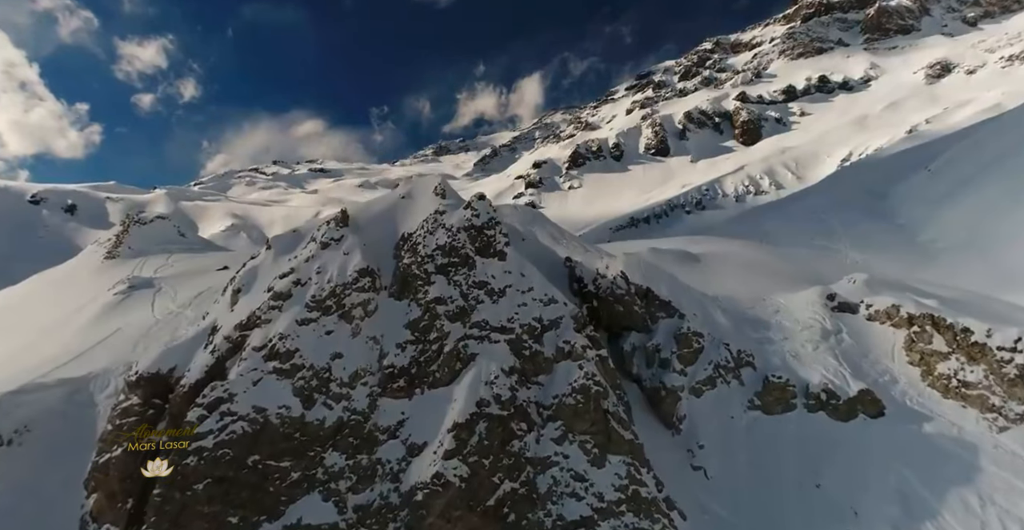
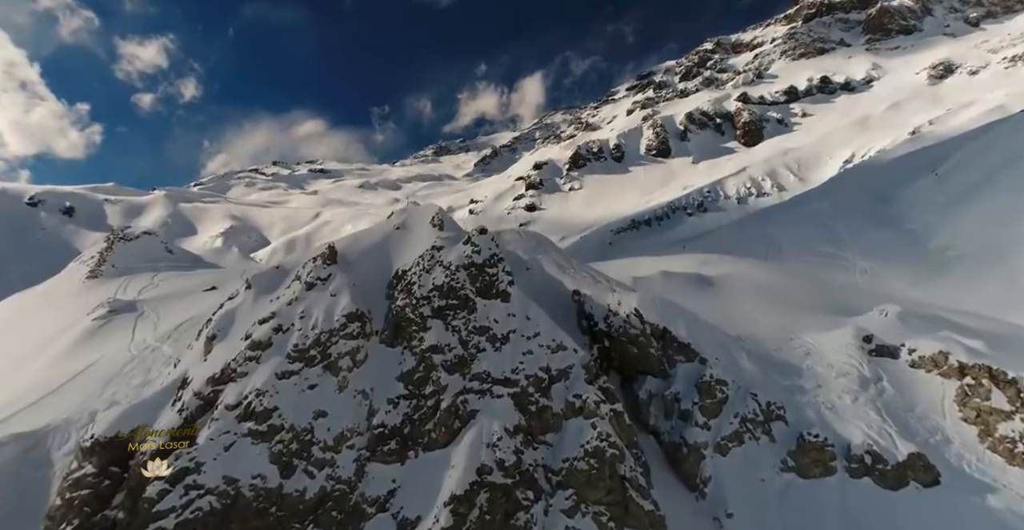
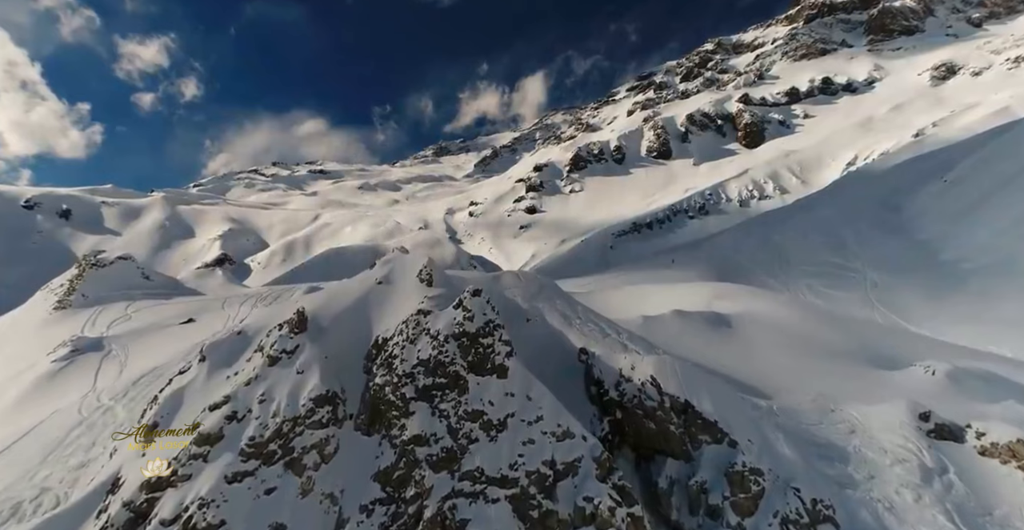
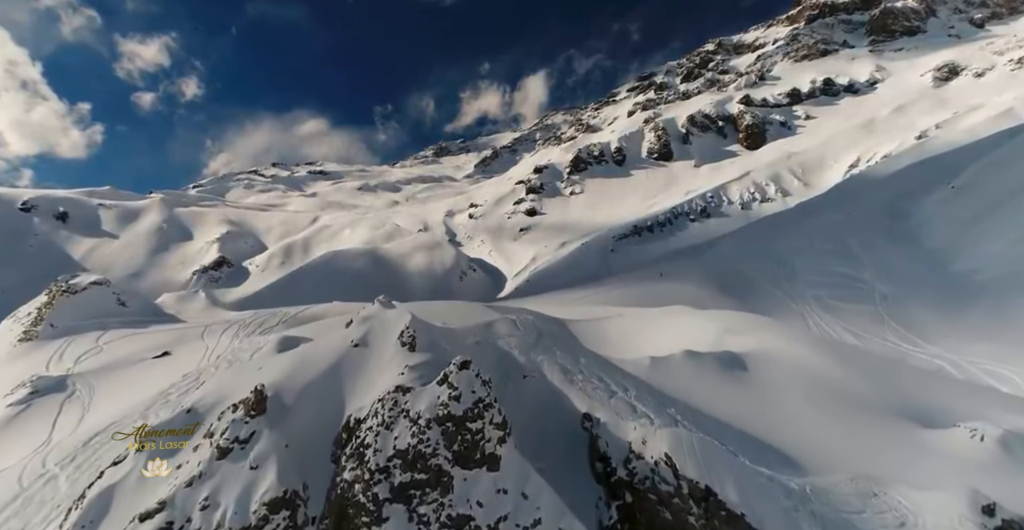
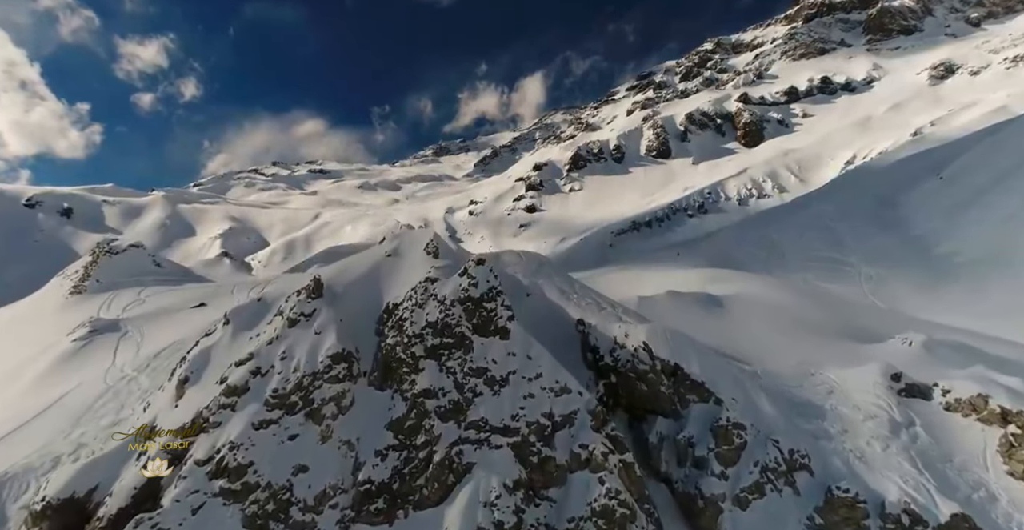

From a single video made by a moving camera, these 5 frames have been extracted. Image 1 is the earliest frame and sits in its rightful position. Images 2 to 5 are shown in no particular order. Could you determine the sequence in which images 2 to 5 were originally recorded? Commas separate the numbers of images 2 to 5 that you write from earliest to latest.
2, 5, 3, 4
